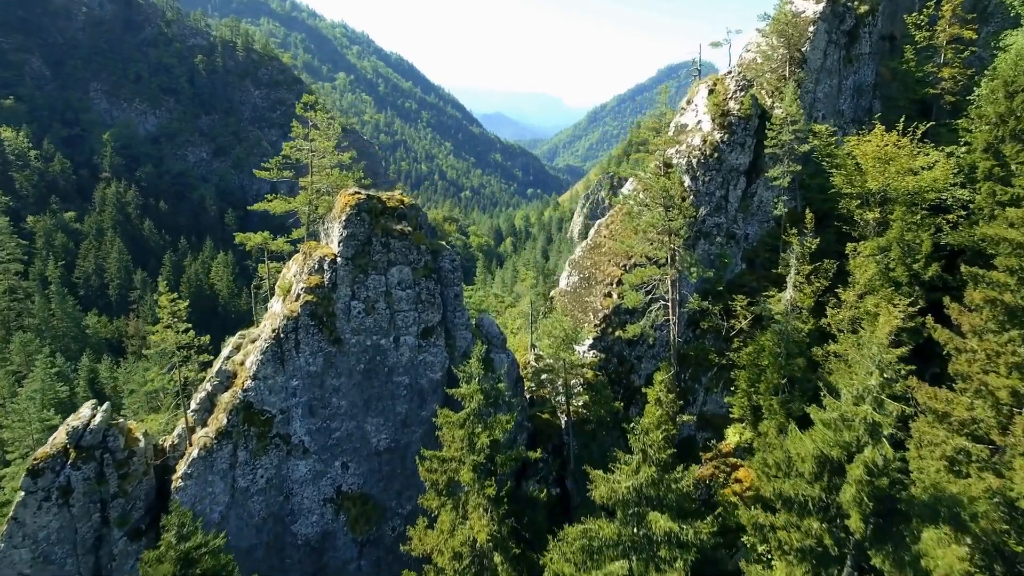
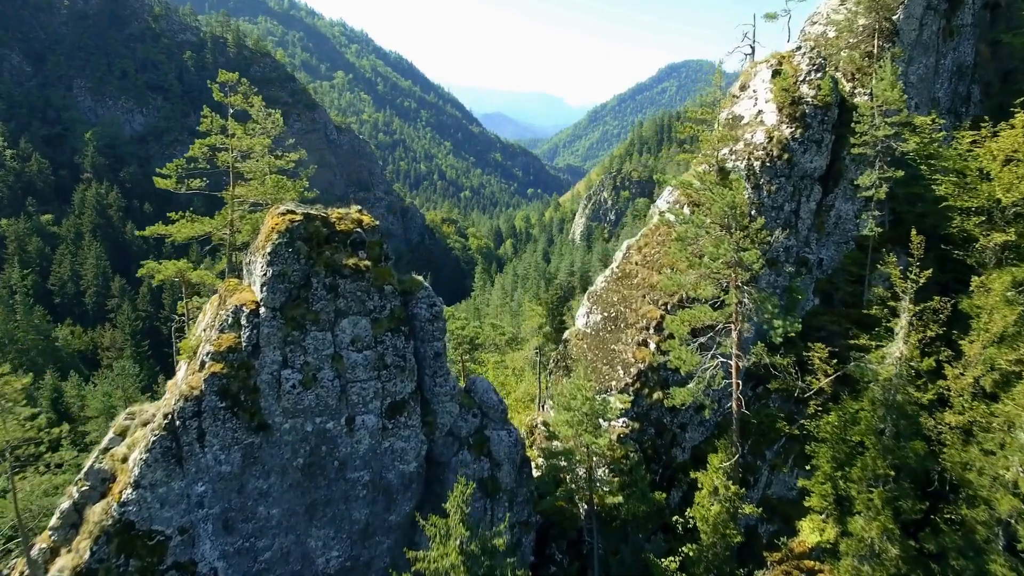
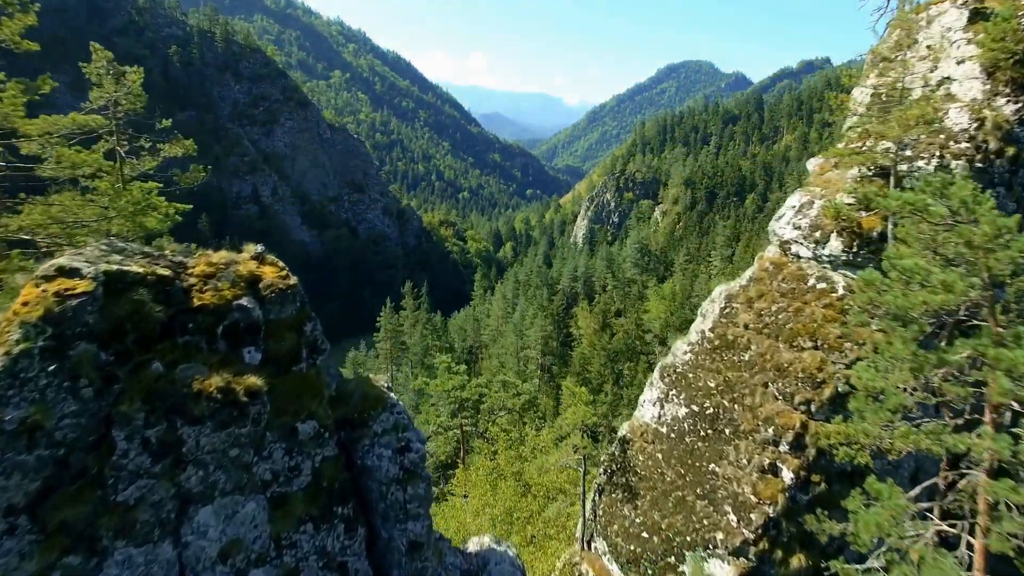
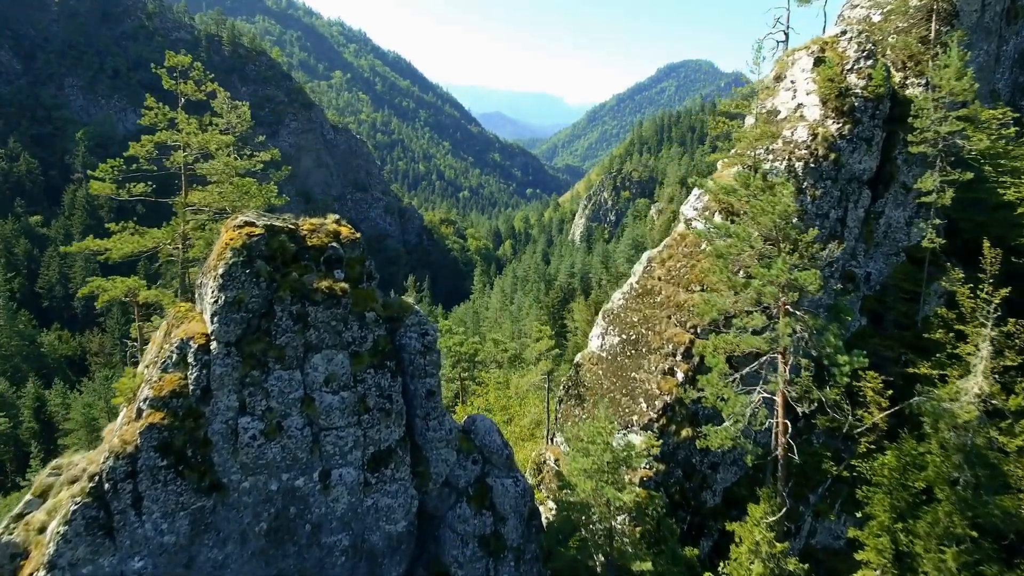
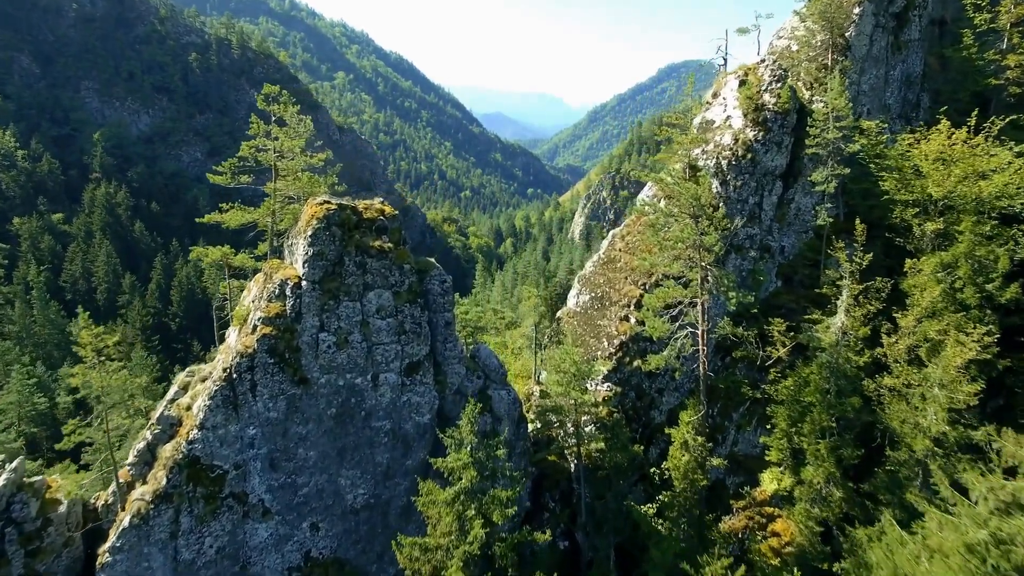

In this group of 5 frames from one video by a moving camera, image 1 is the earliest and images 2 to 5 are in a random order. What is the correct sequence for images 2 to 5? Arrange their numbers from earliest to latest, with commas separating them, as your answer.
5, 2, 4, 3
